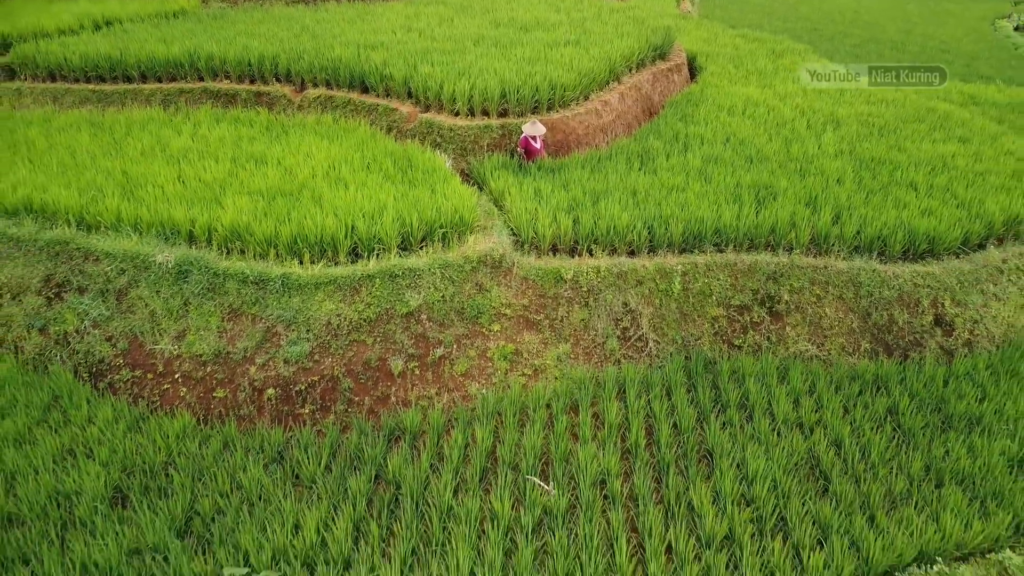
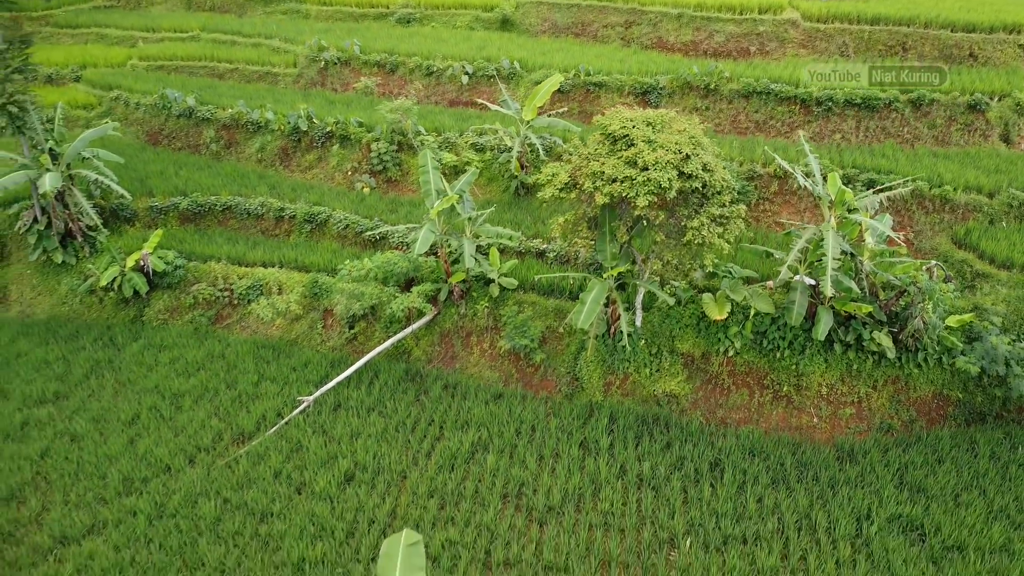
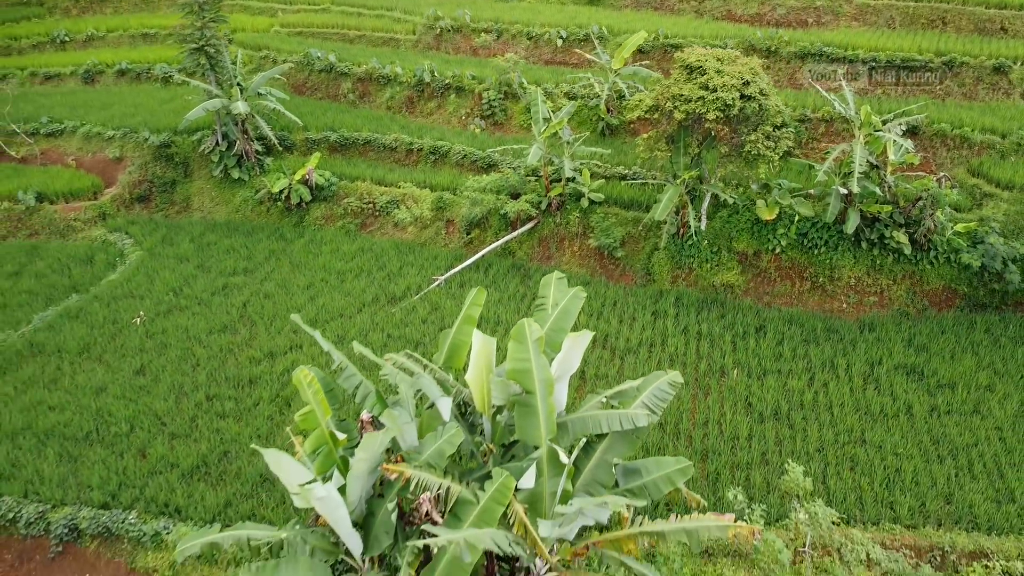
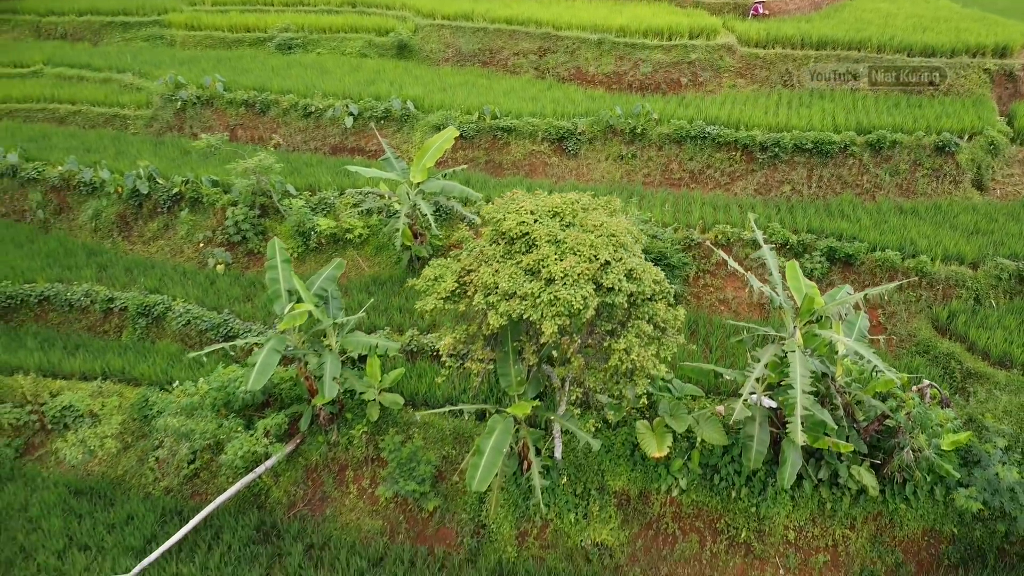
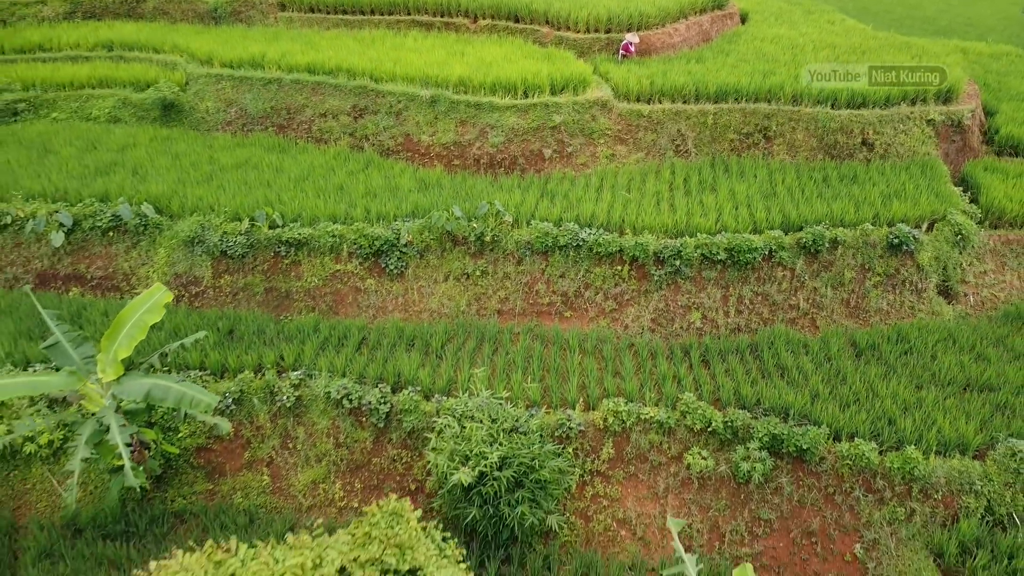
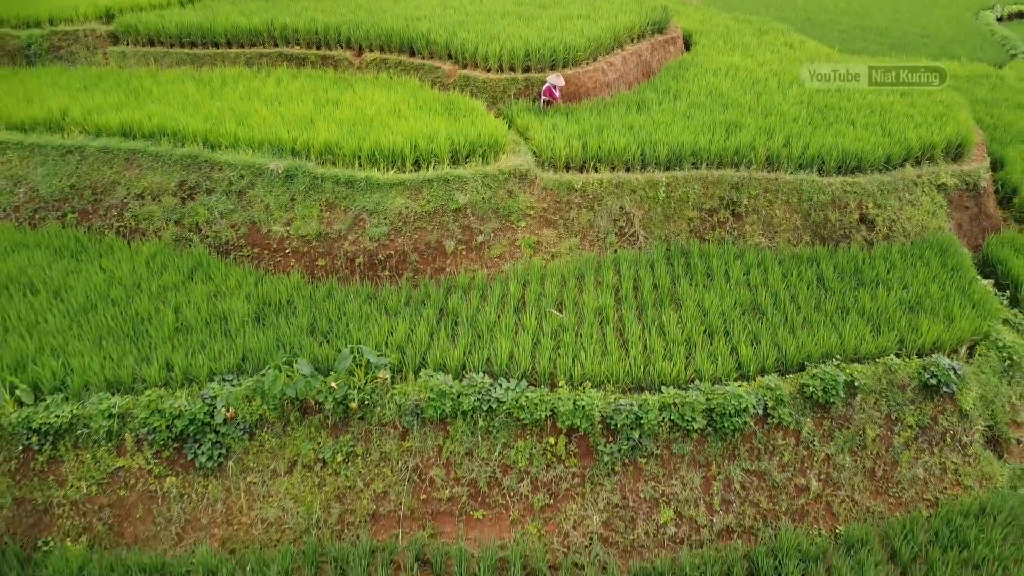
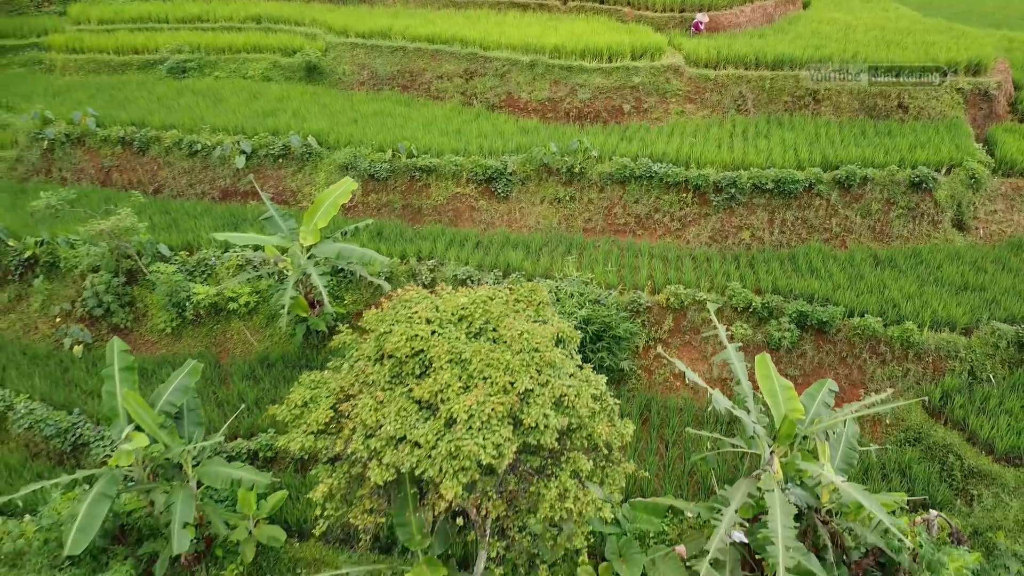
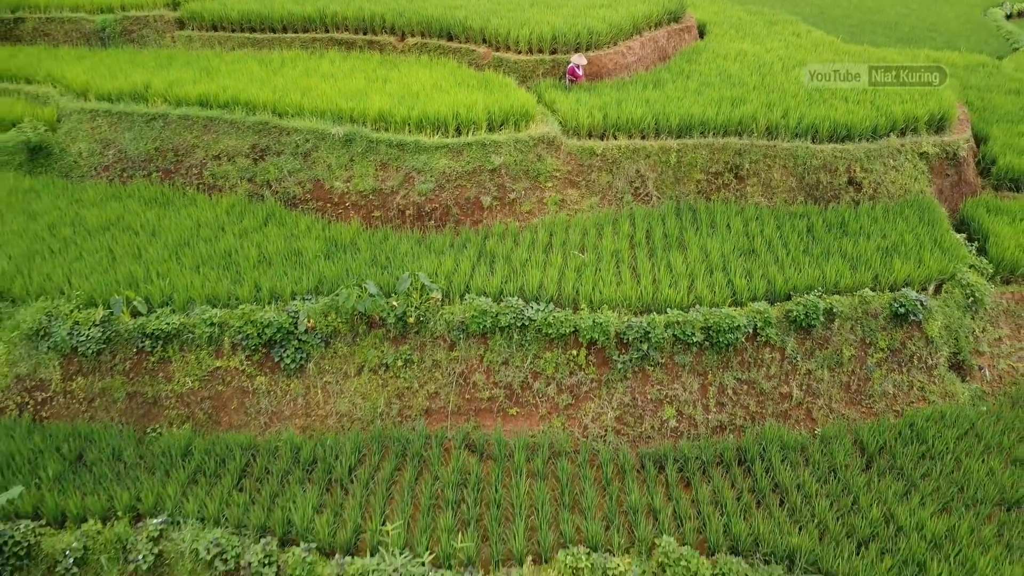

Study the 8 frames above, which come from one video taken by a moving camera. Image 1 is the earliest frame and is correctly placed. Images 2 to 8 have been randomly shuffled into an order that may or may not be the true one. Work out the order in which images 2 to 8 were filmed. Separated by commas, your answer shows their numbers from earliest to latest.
6, 8, 5, 7, 4, 2, 3
